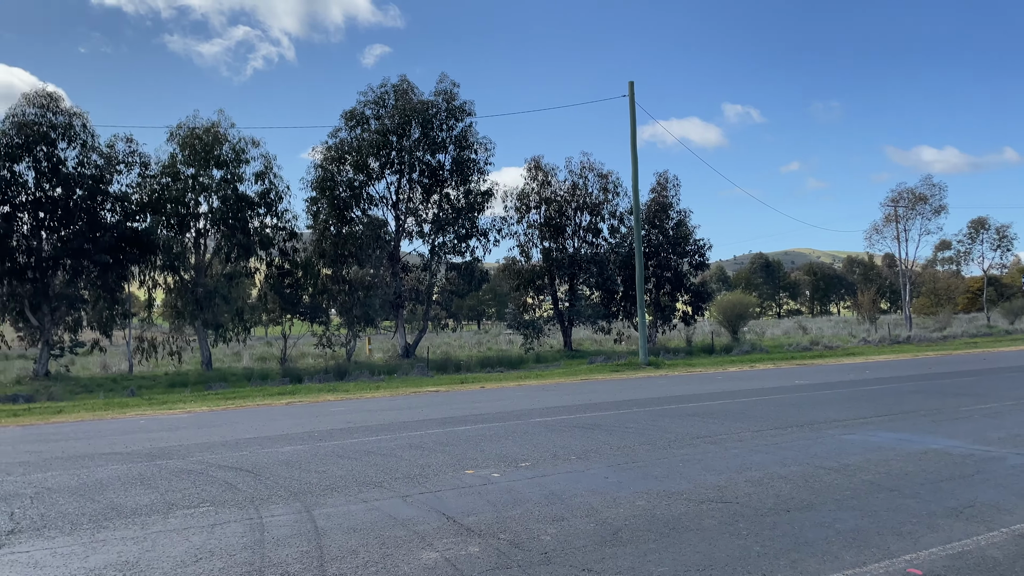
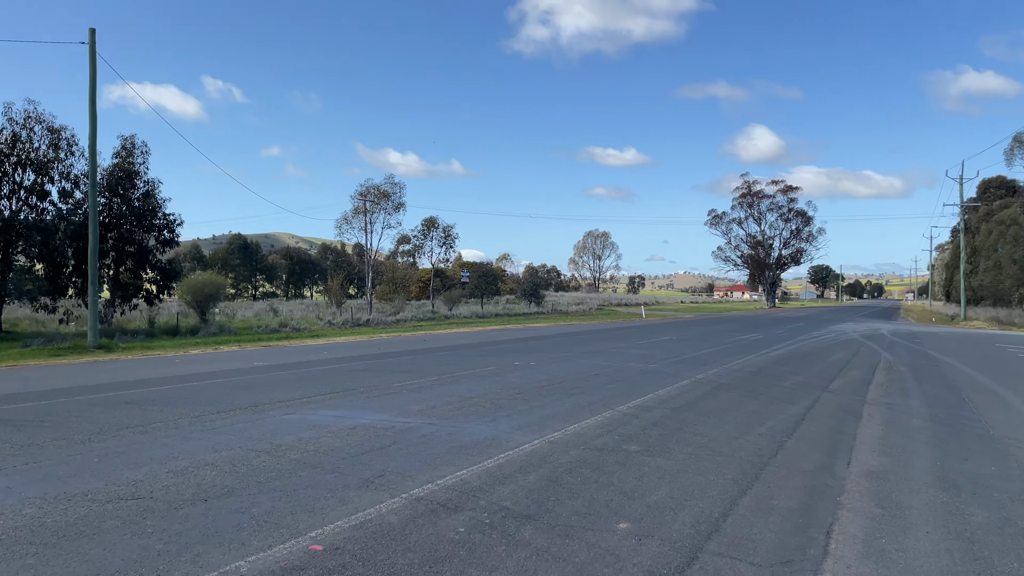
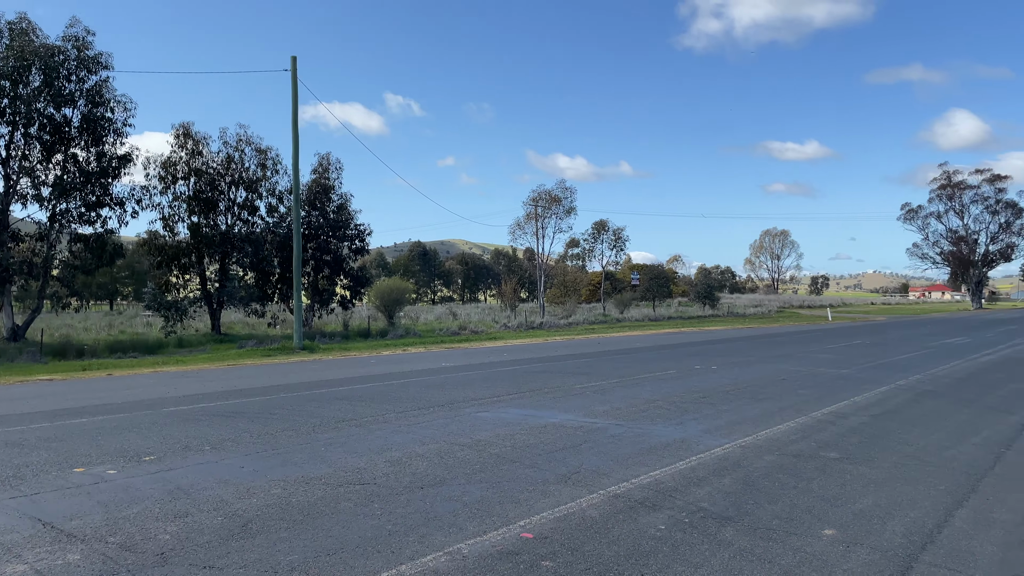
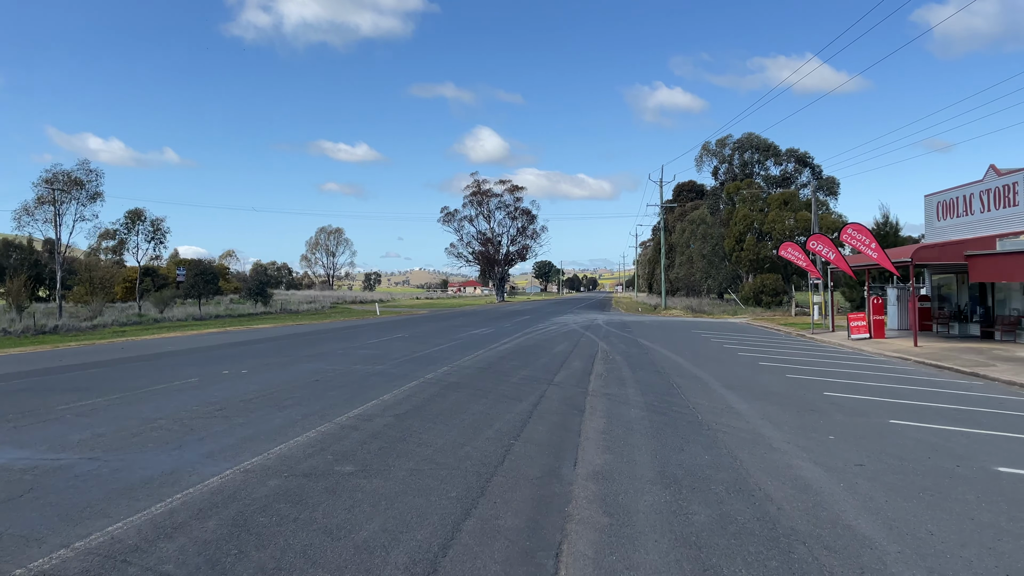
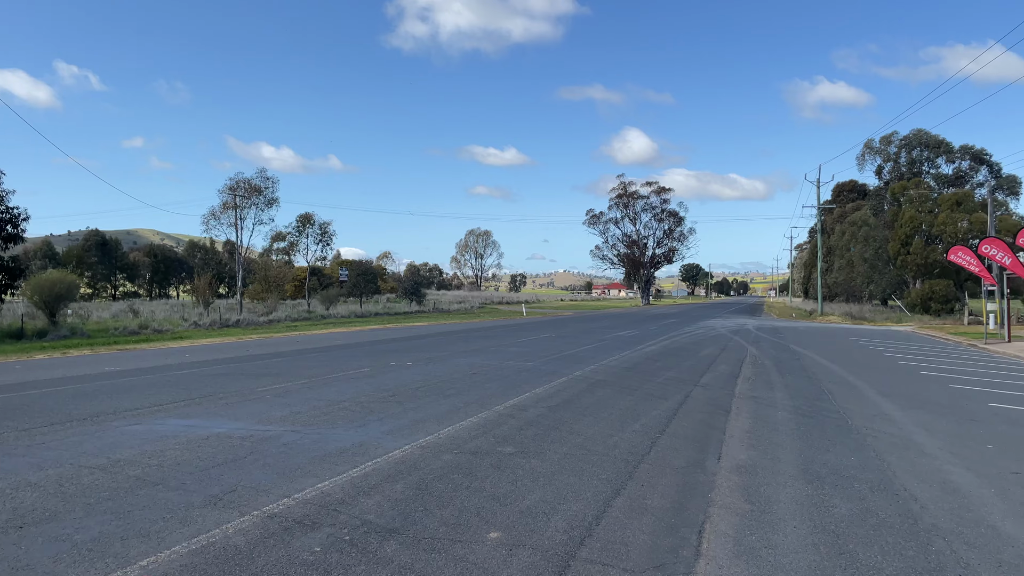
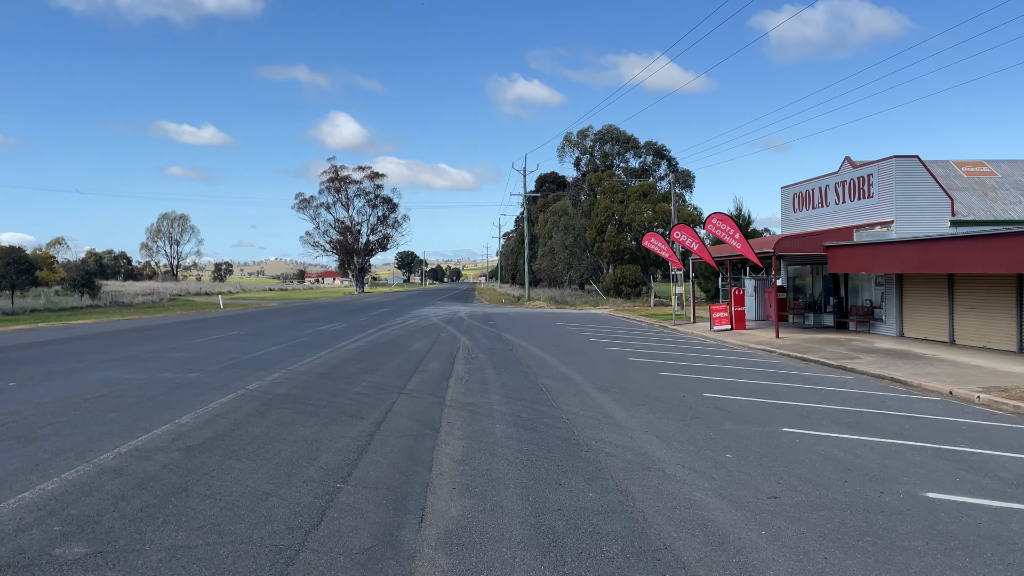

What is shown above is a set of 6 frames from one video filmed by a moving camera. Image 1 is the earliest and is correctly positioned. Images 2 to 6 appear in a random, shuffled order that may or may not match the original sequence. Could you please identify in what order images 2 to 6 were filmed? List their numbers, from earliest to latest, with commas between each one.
3, 2, 5, 4, 6
